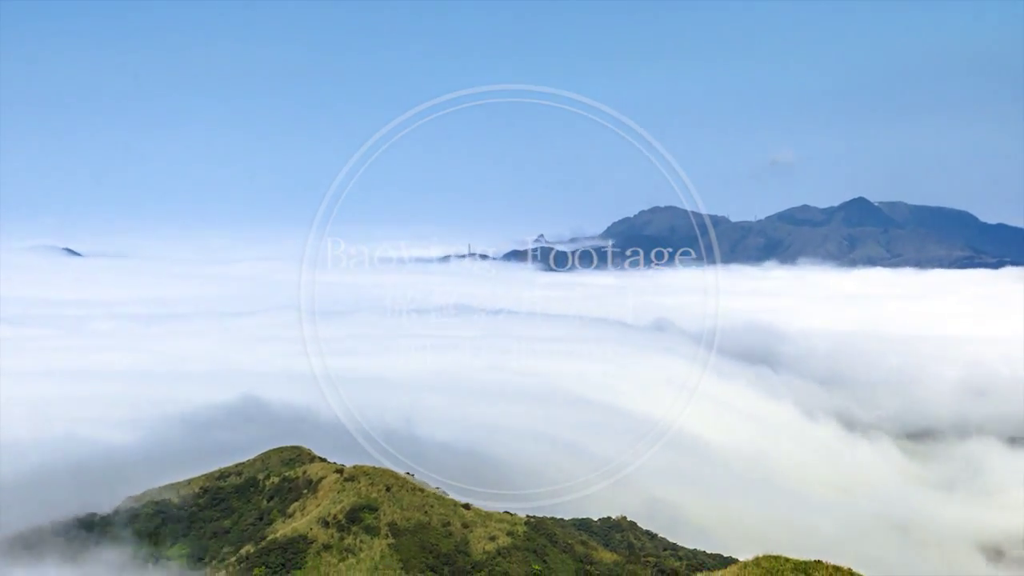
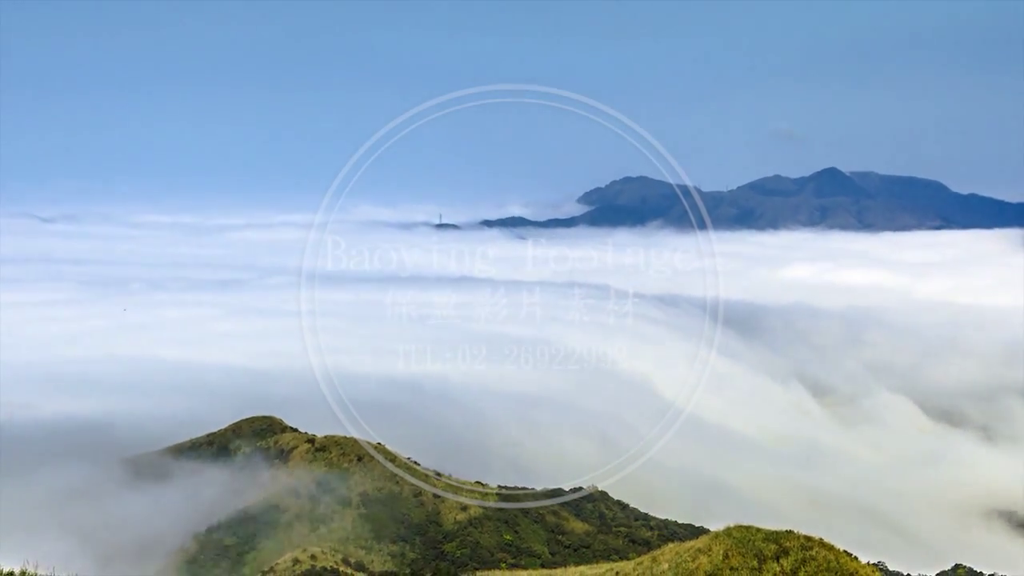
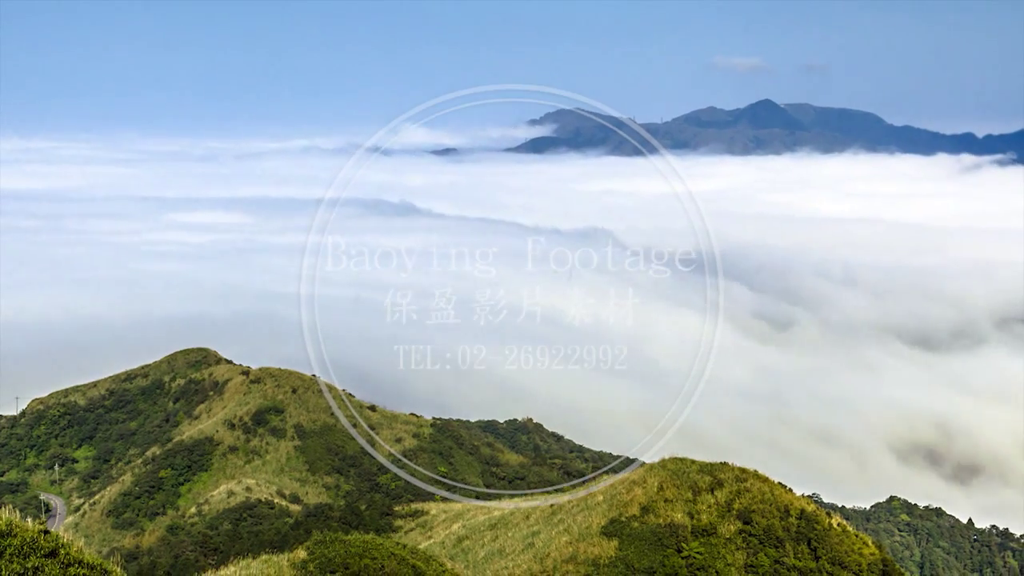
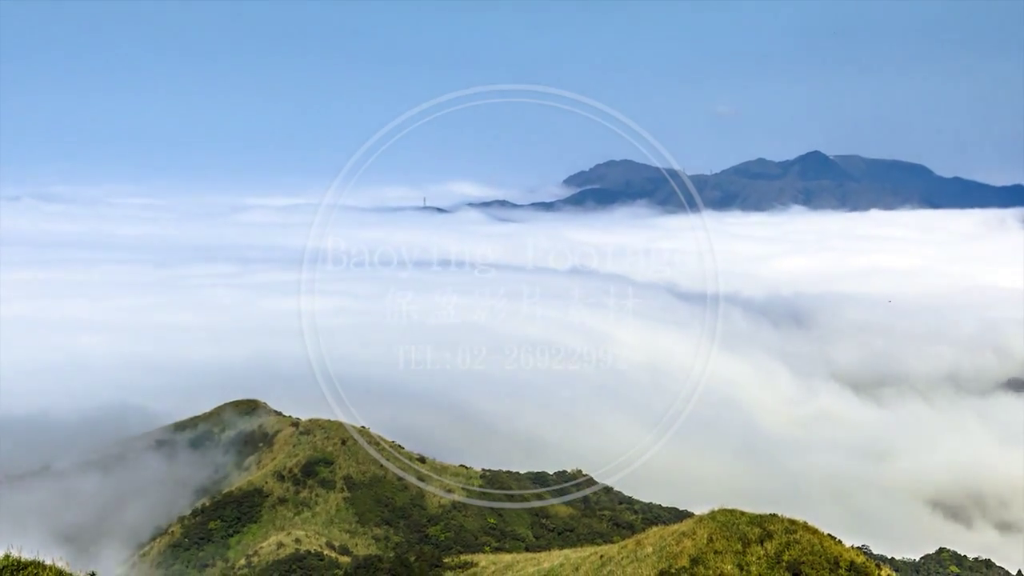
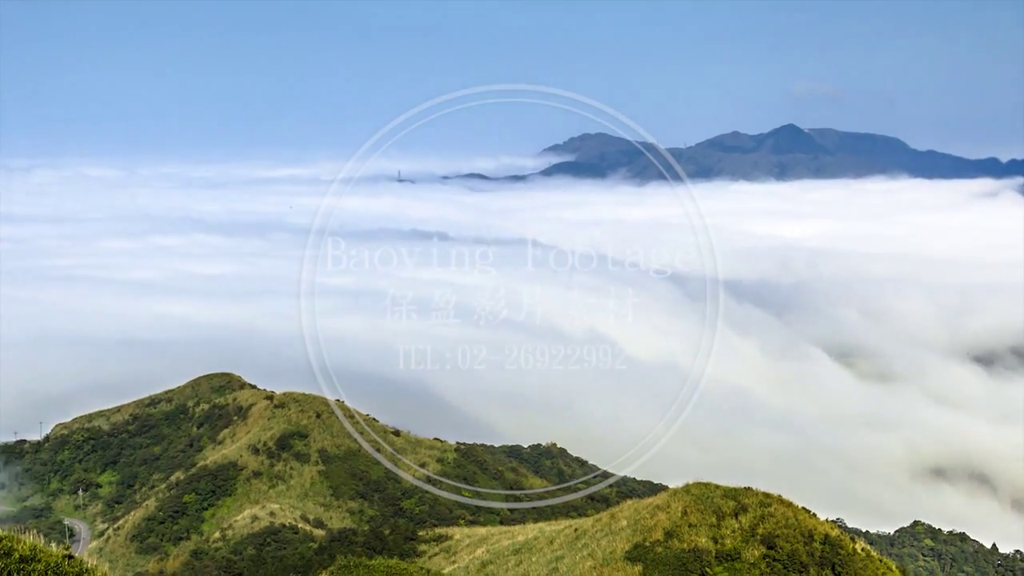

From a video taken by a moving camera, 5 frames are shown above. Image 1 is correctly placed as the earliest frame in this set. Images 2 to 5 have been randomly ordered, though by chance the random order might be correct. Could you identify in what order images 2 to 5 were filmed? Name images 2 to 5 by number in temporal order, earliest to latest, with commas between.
2, 4, 5, 3
